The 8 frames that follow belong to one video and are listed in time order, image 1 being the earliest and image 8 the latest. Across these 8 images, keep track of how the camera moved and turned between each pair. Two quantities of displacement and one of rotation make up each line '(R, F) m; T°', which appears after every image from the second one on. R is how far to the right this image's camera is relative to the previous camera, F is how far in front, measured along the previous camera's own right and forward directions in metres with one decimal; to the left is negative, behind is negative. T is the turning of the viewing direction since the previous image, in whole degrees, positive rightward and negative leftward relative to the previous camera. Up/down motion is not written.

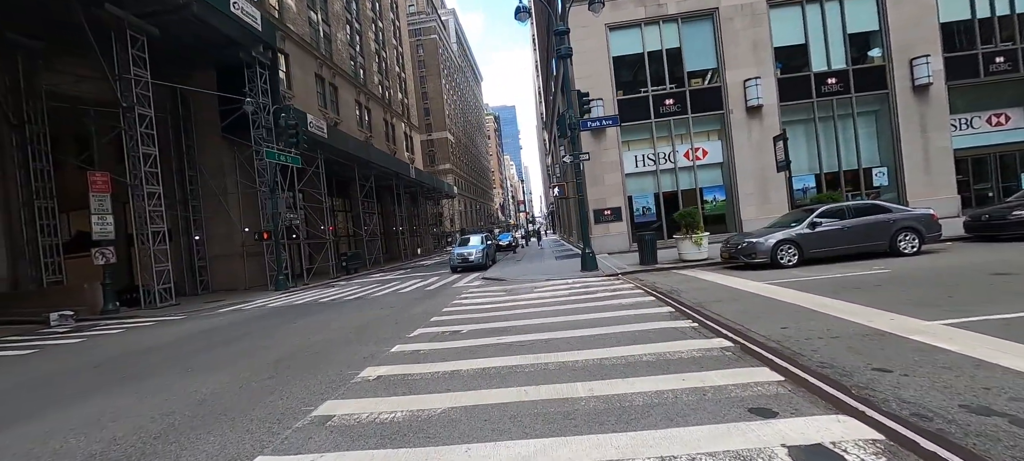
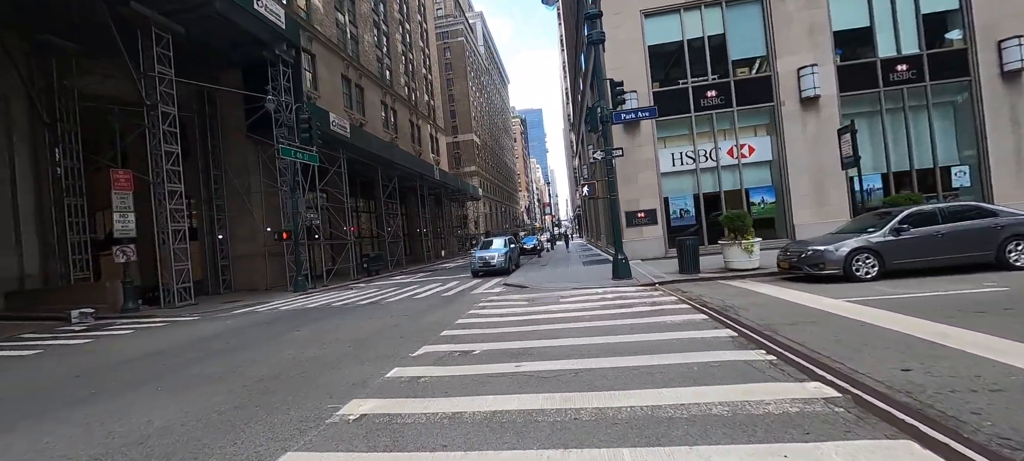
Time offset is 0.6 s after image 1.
(0.0, +1.2) m; -4°
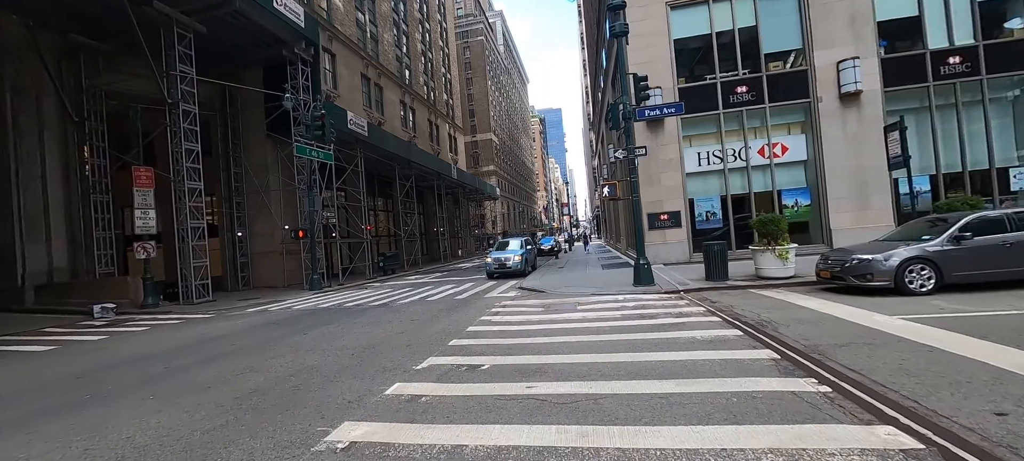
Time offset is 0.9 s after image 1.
(+0.1, +0.5) m; -3°
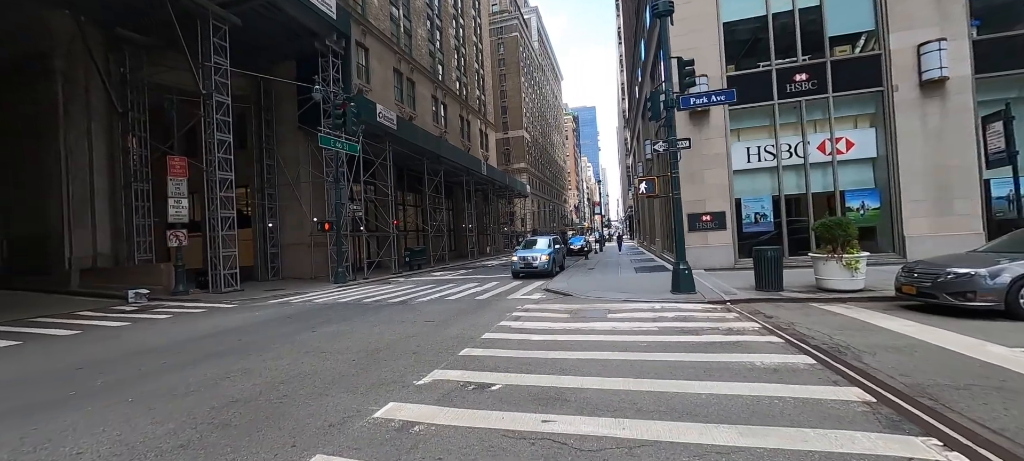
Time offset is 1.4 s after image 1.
(+0.1, +0.9) m; -4°
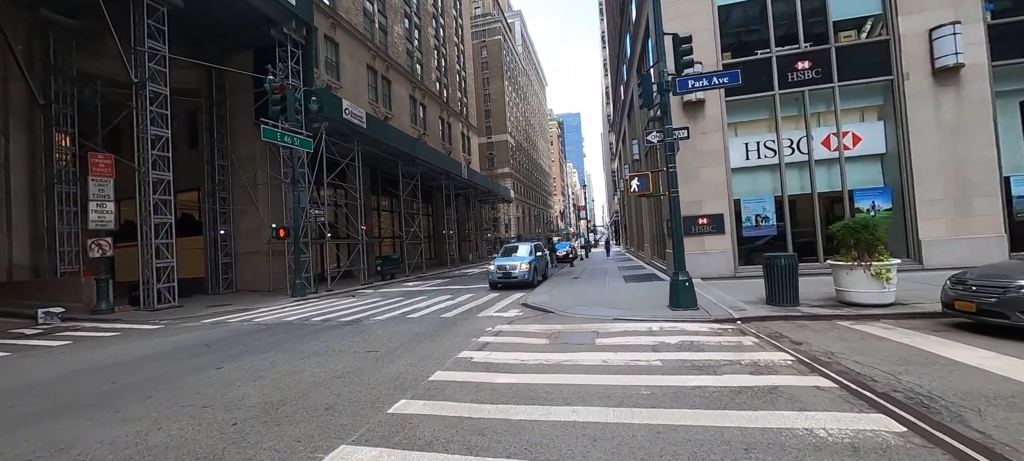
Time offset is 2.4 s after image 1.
(+0.4, +1.7) m; +2°
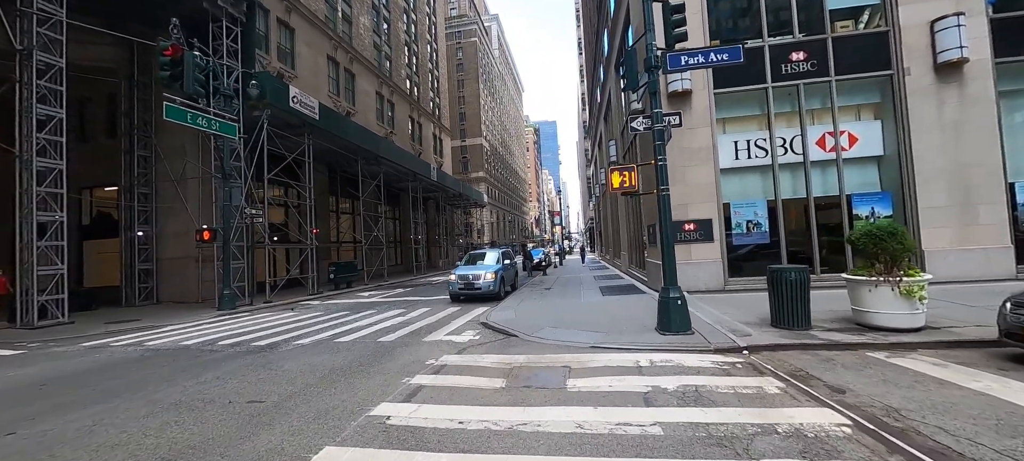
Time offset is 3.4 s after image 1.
(+0.4, +1.9) m; +4°
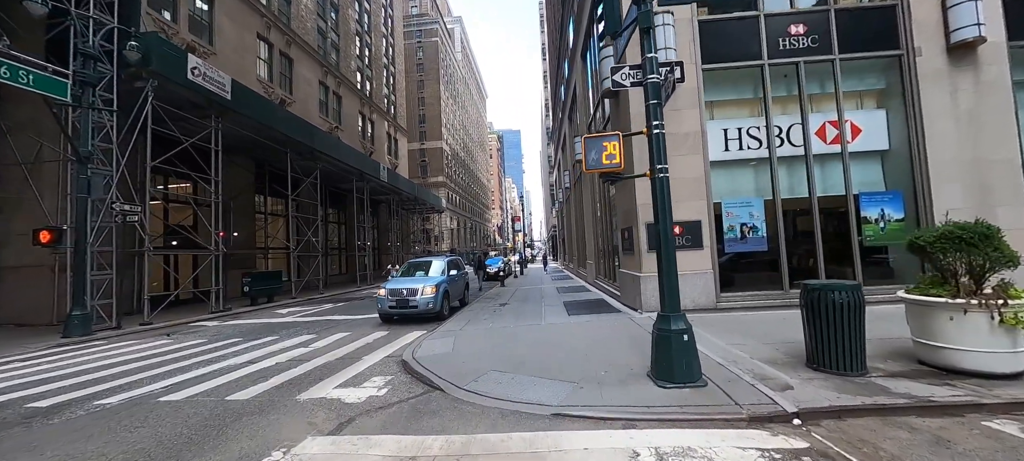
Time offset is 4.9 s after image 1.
(+0.5, +2.6) m; +5°
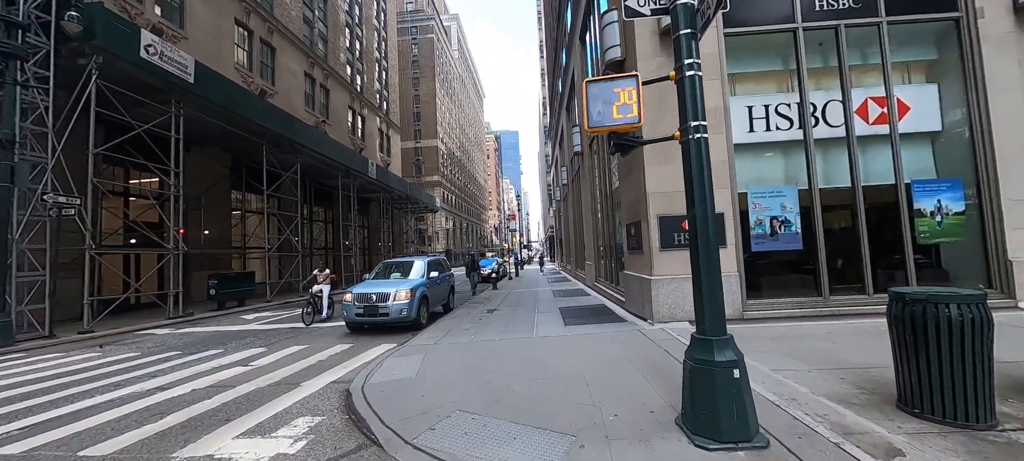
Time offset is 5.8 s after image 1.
(+0.2, +1.6) m; 0°
